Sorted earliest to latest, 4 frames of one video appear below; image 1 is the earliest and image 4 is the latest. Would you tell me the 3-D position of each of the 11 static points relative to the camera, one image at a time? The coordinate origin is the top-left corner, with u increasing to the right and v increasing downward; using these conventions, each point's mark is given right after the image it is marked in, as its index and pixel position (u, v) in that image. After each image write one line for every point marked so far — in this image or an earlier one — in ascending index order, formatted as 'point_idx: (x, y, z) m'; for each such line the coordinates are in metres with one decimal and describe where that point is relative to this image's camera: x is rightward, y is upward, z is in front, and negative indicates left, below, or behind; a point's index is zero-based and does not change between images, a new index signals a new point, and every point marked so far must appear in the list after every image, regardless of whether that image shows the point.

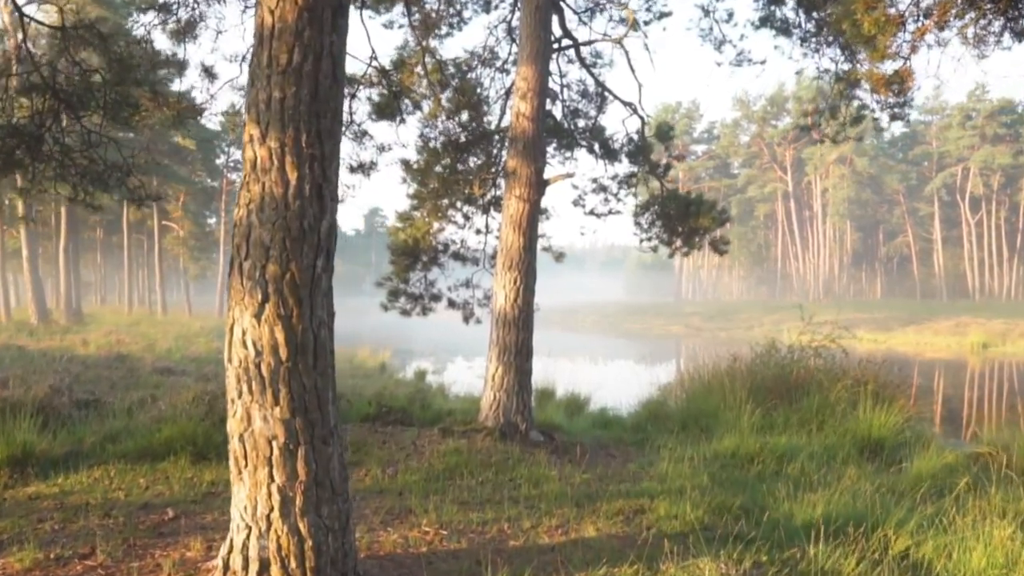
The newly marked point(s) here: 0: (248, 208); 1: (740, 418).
0: (-1.0, +0.3, +3.0) m
1: (+2.5, -1.4, +8.7) m
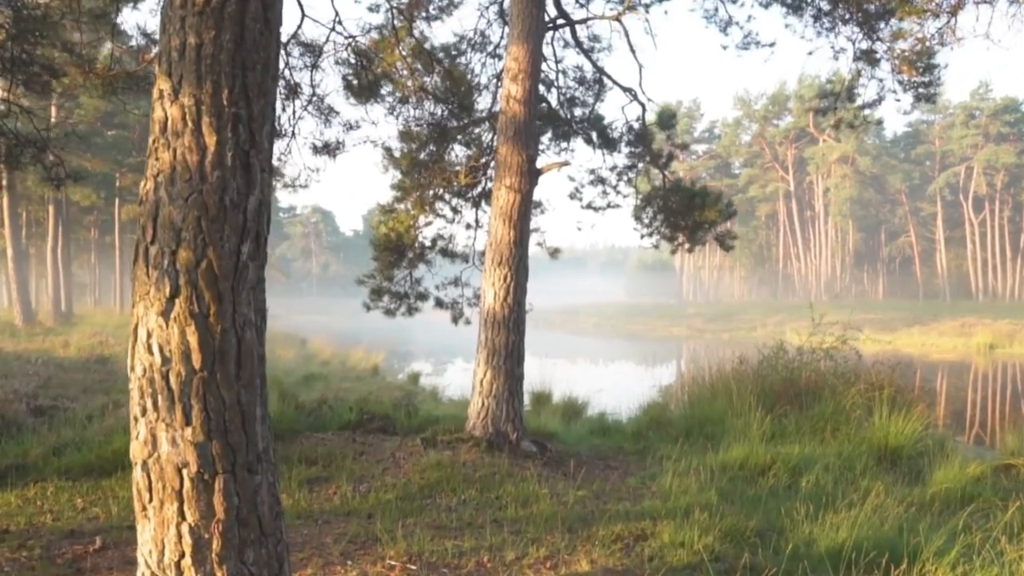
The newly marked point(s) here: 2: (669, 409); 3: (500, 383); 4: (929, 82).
0: (-1.1, +0.3, +2.5) m
1: (+2.4, -1.4, +8.1) m
2: (+2.0, -1.6, +10.1) m
3: (-0.1, -0.8, +6.7) m
4: (+3.3, +1.6, +6.2) m
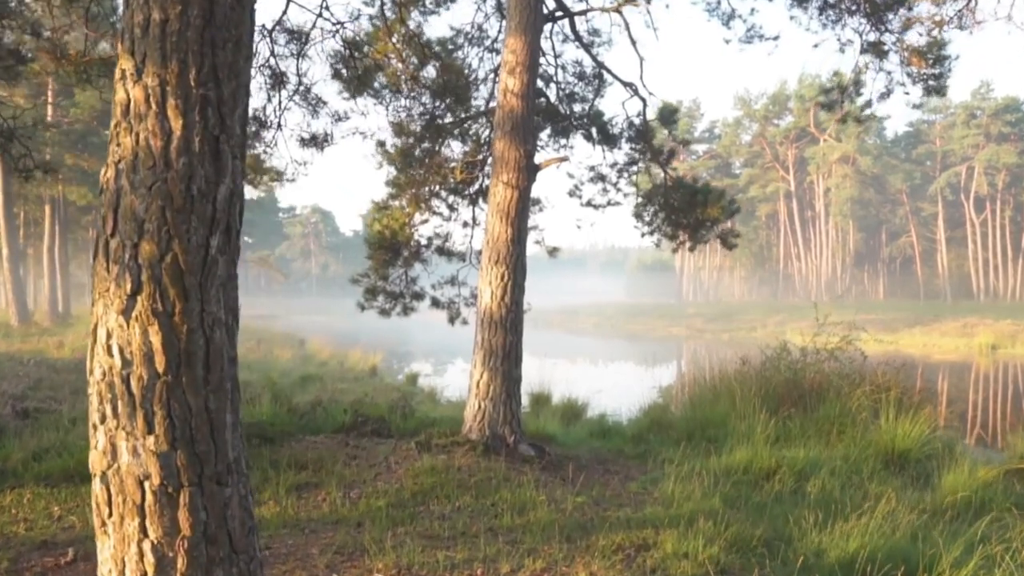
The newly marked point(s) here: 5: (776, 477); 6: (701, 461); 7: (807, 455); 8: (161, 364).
0: (-1.1, +0.4, +2.3) m
1: (+2.4, -1.4, +7.9) m
2: (+2.0, -1.5, +9.9) m
3: (-0.1, -0.8, +6.5) m
4: (+3.3, +1.7, +6.1) m
5: (+2.2, -1.6, +6.4) m
6: (+1.7, -1.5, +6.9) m
7: (+2.6, -1.5, +7.0) m
8: (-1.0, -0.2, +2.2) m
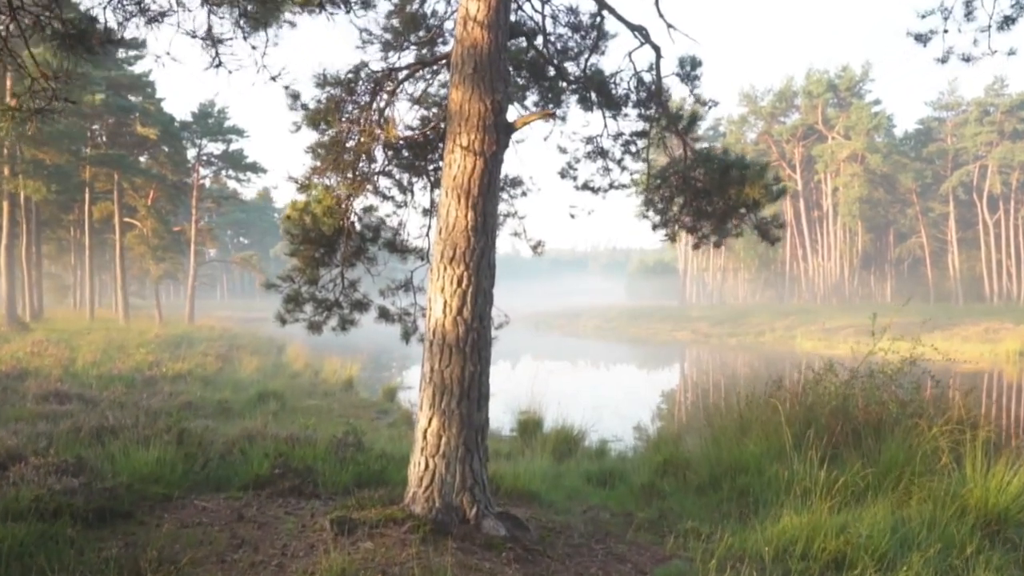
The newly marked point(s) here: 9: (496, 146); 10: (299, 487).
0: (-1.4, +0.3, +0.3) m
1: (+2.2, -1.5, +5.9) m
2: (+1.8, -1.6, +7.9) m
3: (-0.4, -0.9, +4.6) m
4: (+3.1, +1.6, +4.1) m
5: (+1.9, -1.6, +4.5) m
6: (+1.4, -1.6, +4.9) m
7: (+2.4, -1.5, +5.1) m
8: (-1.2, -0.3, +0.2) m
9: (-0.1, +0.9, +4.8) m
10: (-1.5, -1.4, +5.5) m
